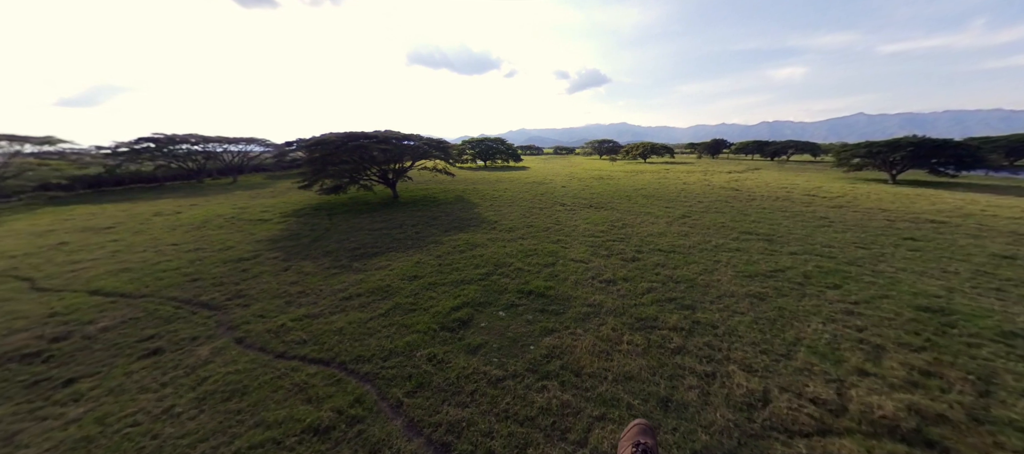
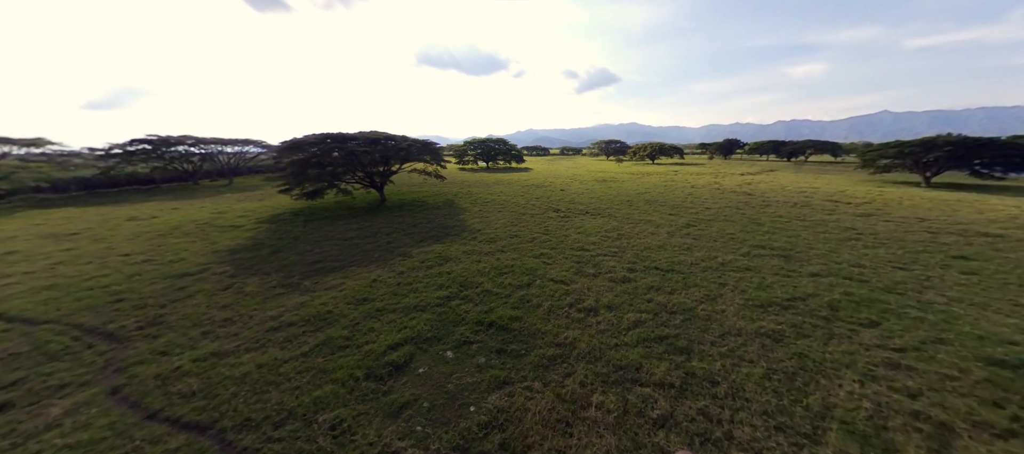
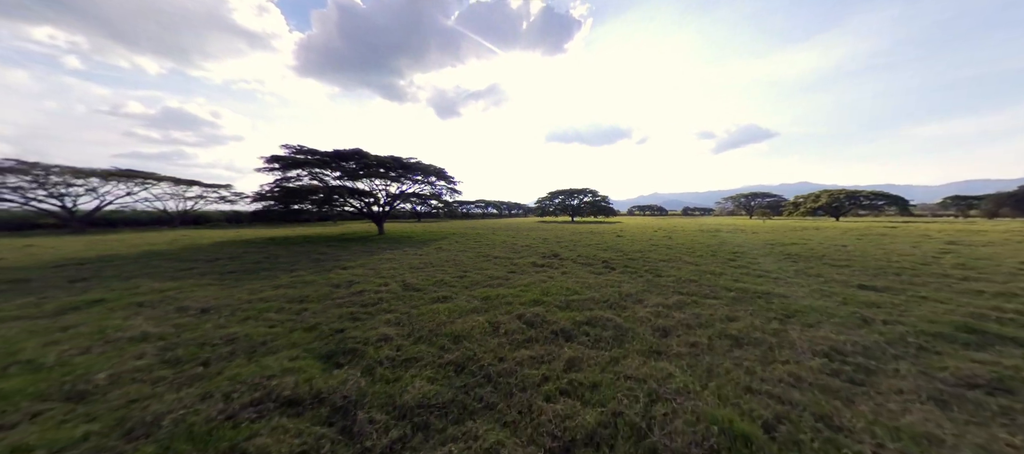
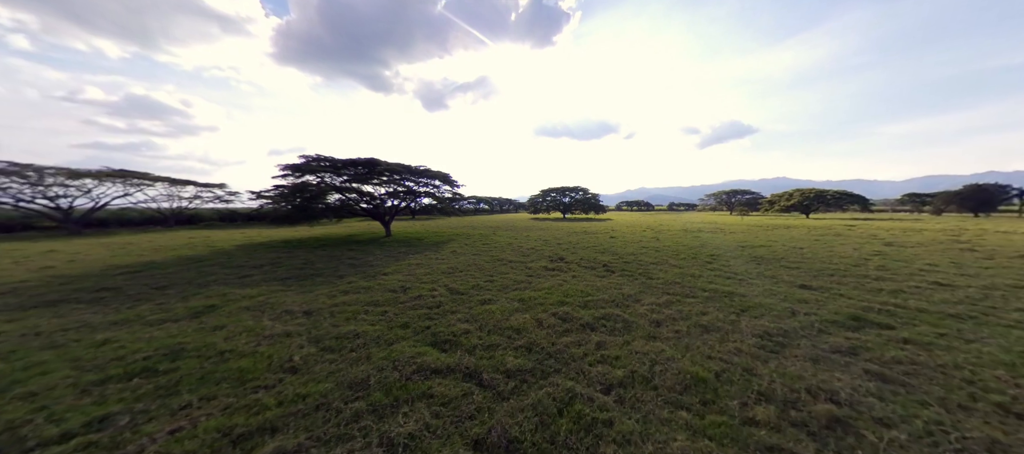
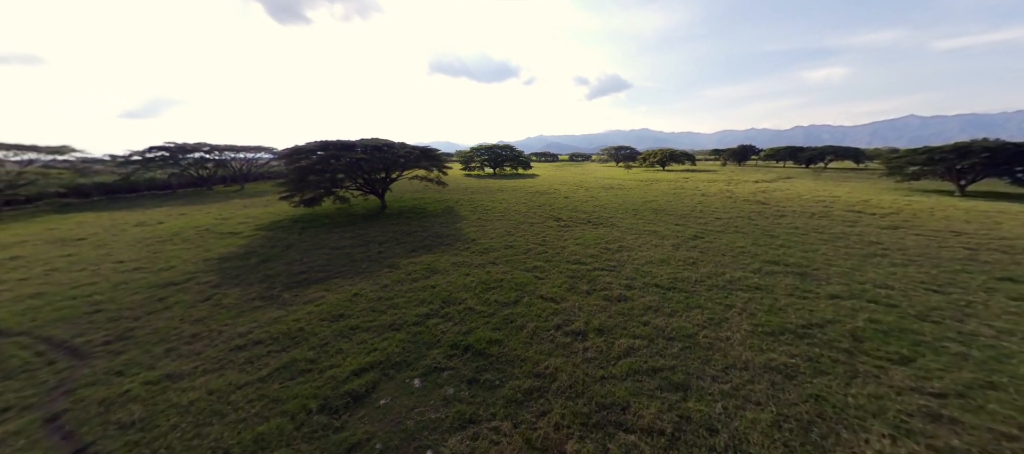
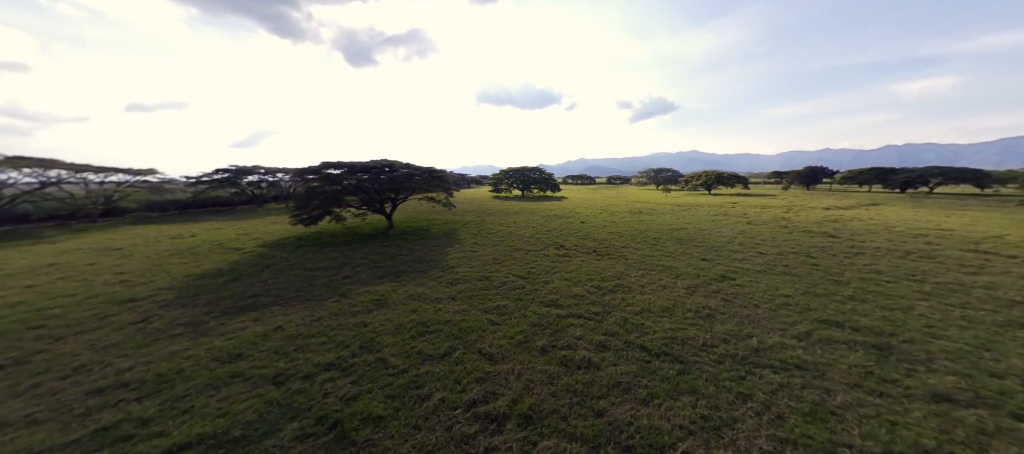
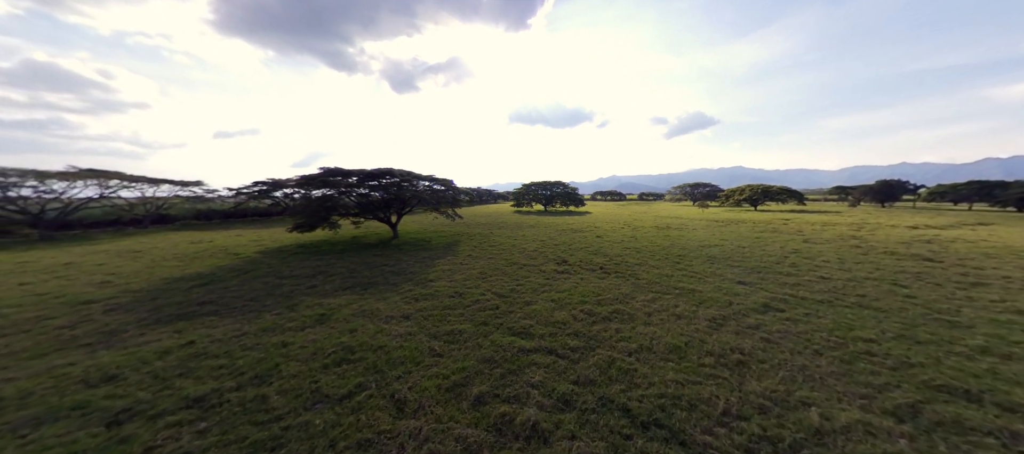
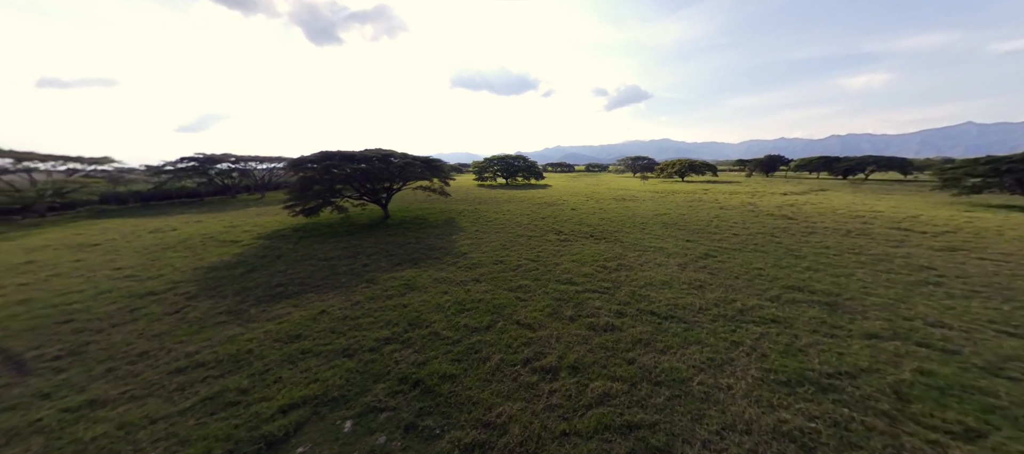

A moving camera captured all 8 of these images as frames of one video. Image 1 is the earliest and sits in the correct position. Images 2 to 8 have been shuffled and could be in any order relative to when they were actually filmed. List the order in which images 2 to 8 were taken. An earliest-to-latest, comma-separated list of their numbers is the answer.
2, 5, 8, 6, 7, 4, 3
